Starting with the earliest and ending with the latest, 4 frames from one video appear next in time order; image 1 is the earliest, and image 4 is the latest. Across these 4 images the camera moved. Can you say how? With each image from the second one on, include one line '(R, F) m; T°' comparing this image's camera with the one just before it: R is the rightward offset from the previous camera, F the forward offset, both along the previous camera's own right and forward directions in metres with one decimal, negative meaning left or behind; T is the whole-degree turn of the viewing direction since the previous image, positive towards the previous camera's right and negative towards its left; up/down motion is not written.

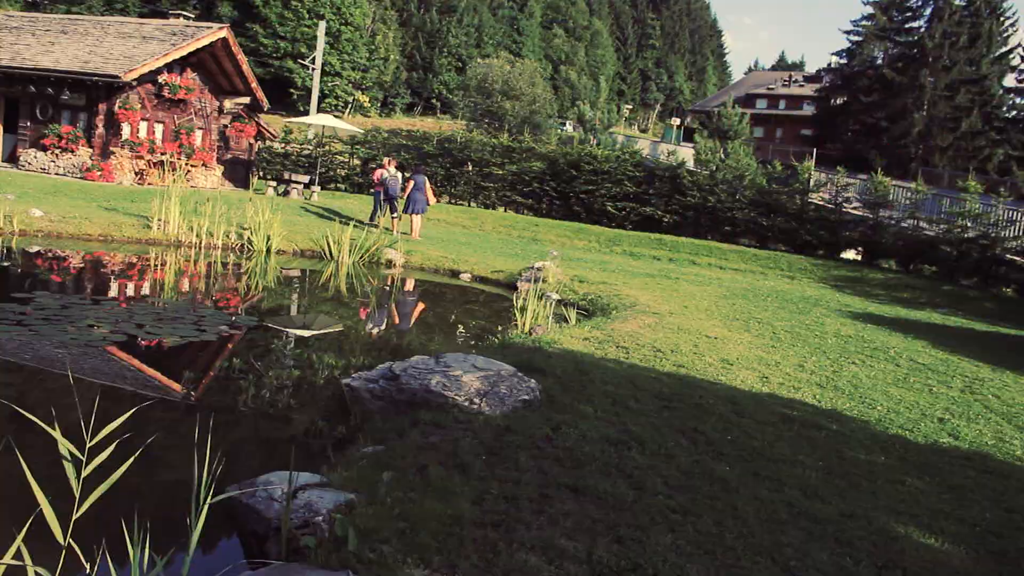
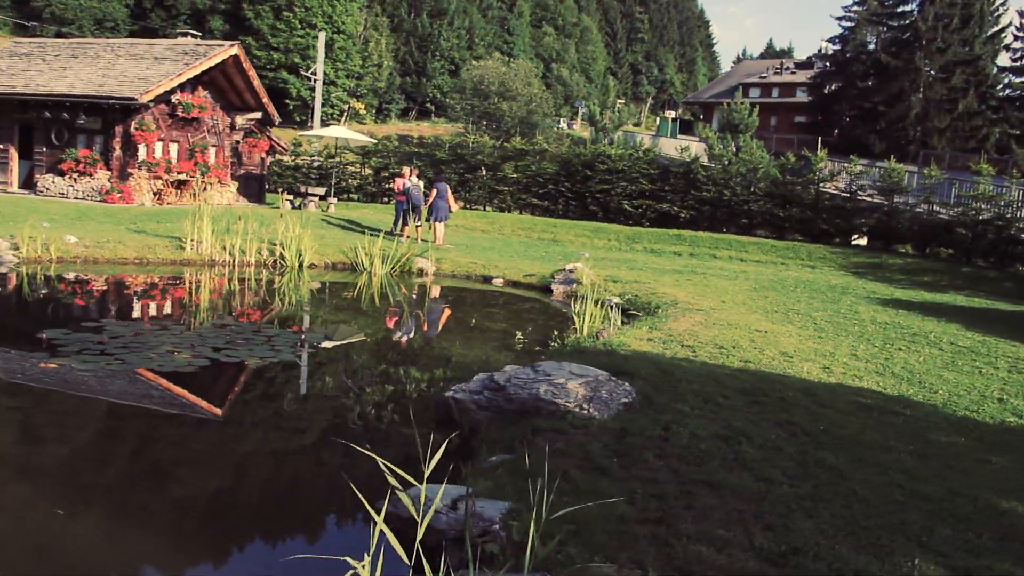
(-0.7, -0.3) m; +1°
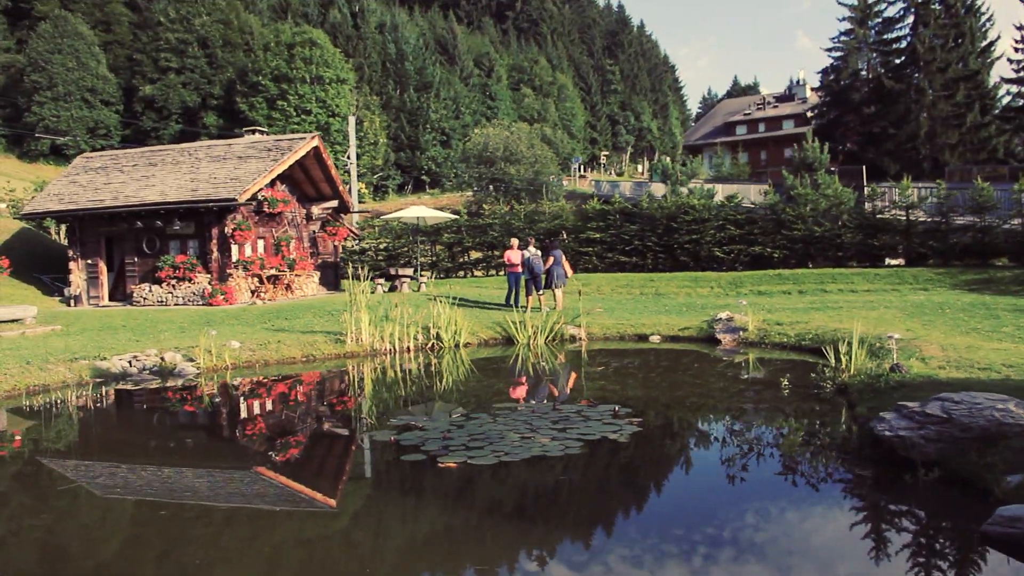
(-3.4, -0.4) m; +3°
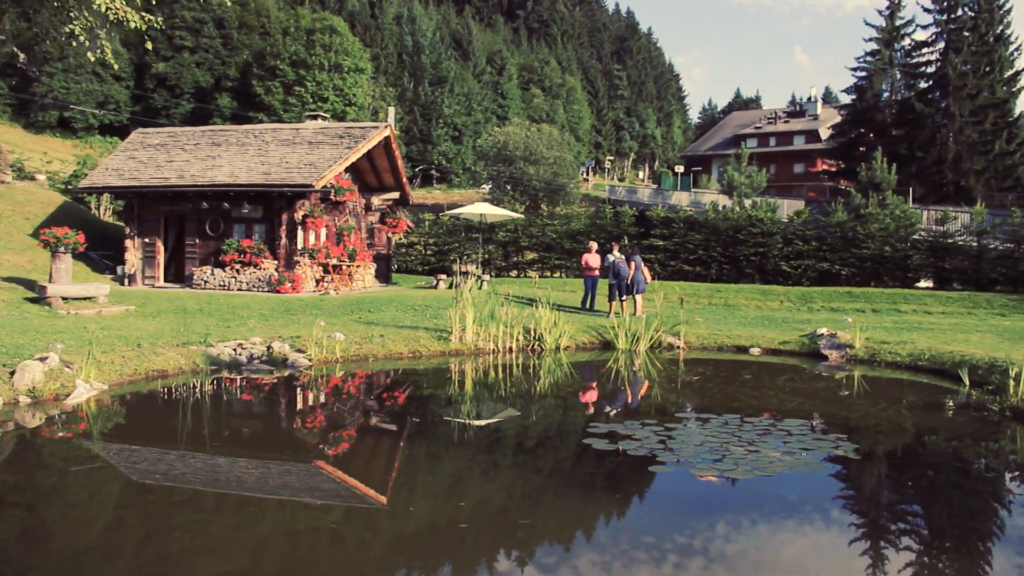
(-2.4, +0.2) m; +2°
